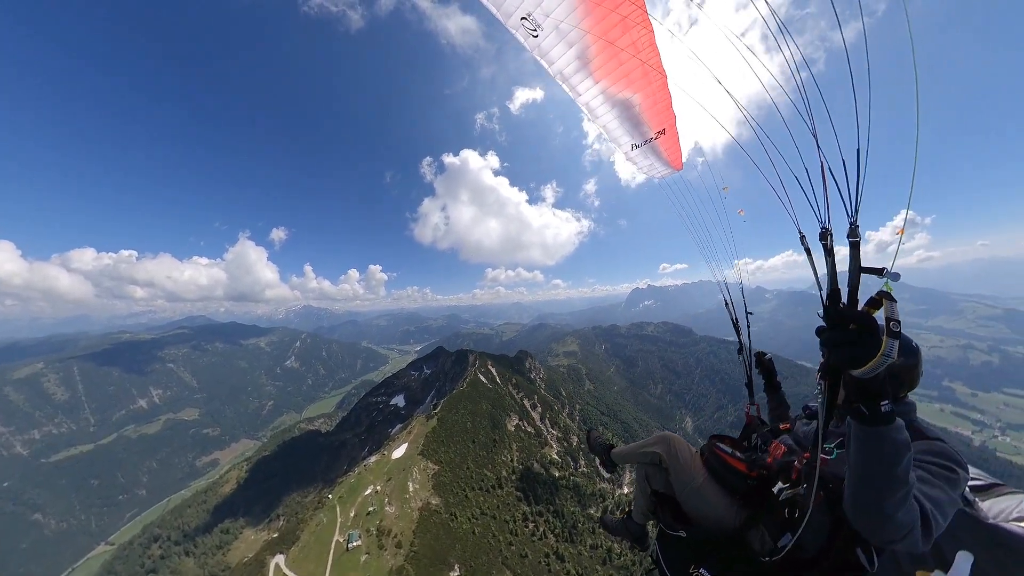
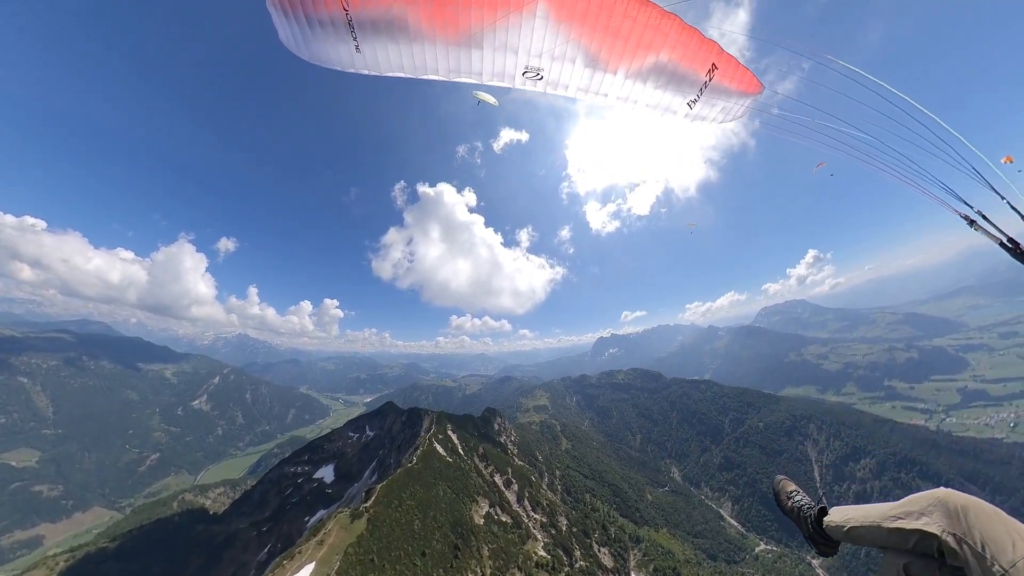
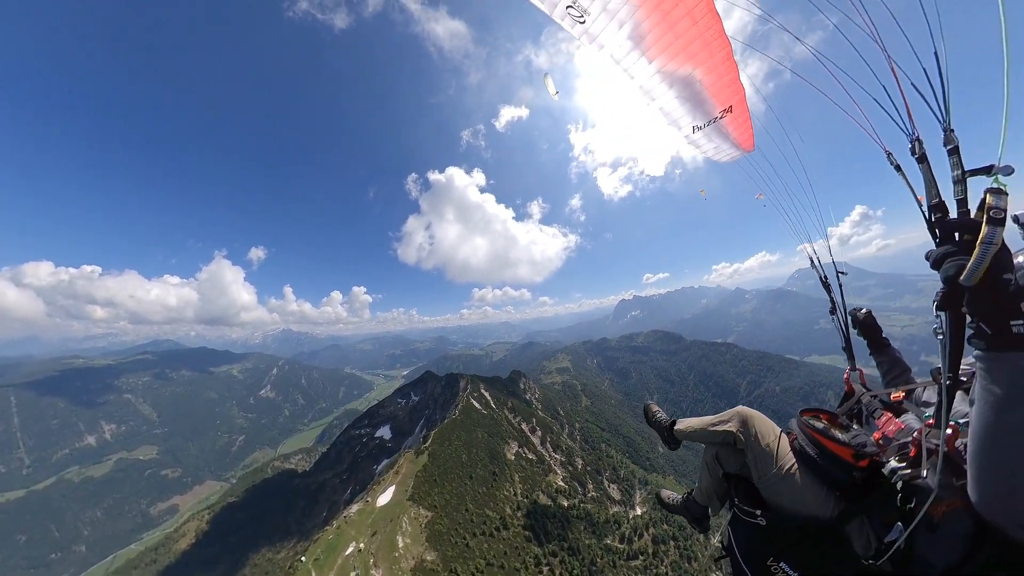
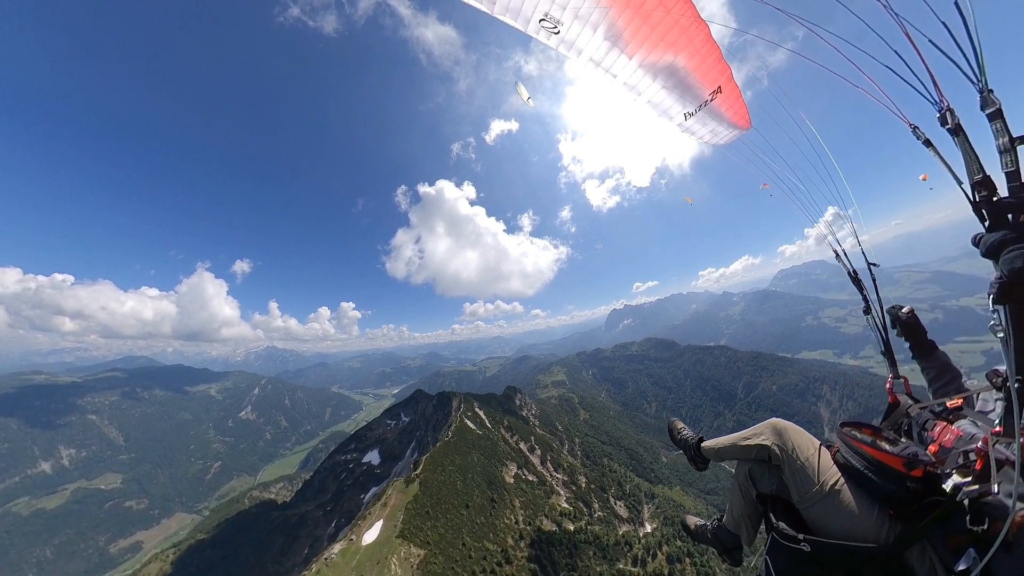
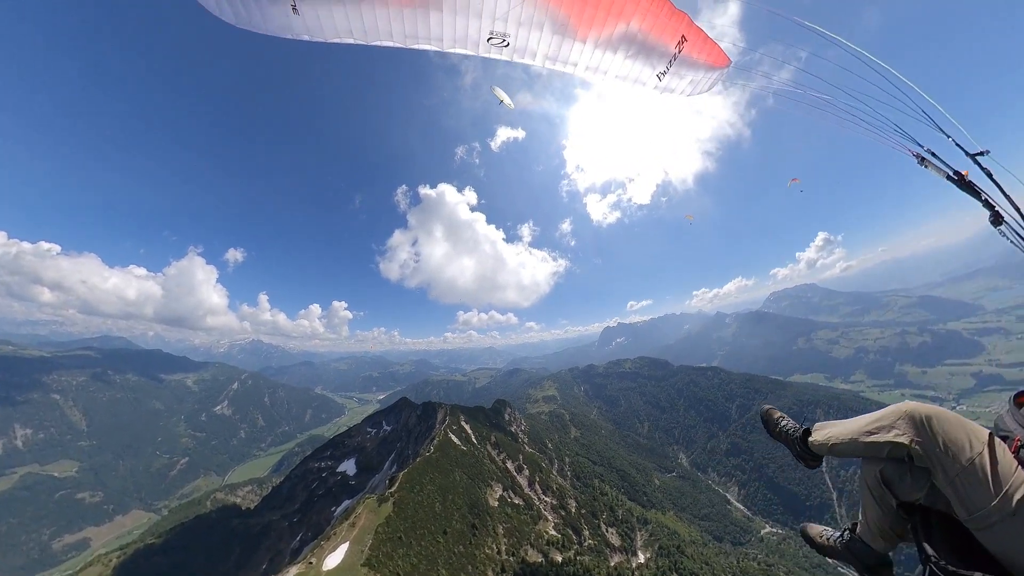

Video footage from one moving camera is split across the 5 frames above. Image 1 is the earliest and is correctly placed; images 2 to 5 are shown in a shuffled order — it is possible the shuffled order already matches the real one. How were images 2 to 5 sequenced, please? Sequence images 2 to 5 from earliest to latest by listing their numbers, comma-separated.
3, 4, 5, 2
